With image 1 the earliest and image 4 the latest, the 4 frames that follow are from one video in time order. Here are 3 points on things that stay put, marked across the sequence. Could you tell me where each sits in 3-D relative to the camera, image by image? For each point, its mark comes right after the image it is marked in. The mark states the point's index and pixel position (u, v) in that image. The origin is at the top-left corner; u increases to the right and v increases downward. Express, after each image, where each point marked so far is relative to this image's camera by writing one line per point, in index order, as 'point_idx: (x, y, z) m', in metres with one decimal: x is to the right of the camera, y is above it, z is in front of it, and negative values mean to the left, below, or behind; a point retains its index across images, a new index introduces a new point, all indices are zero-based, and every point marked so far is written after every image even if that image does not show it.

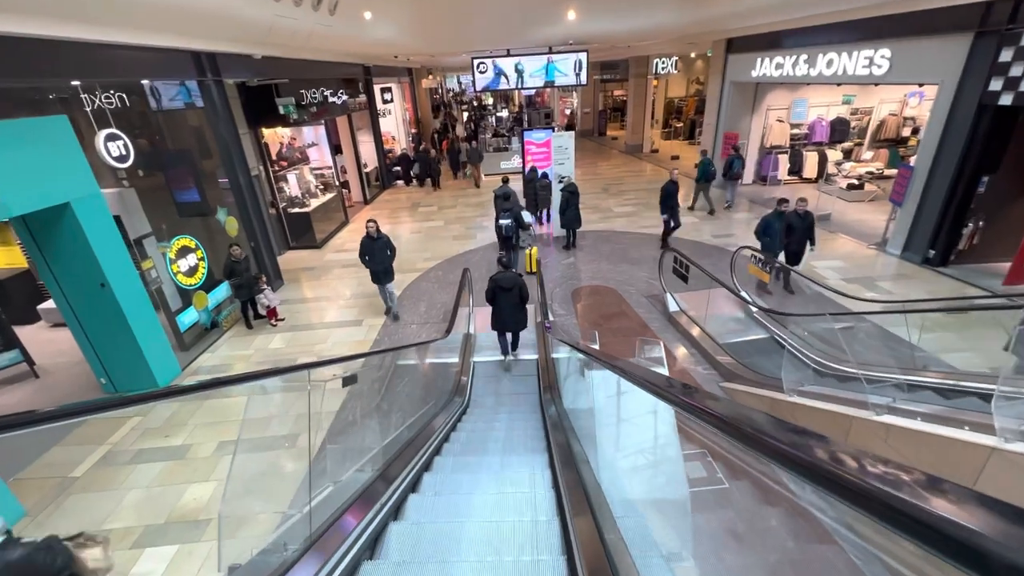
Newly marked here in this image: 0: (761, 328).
0: (+3.2, -0.5, +6.0) m
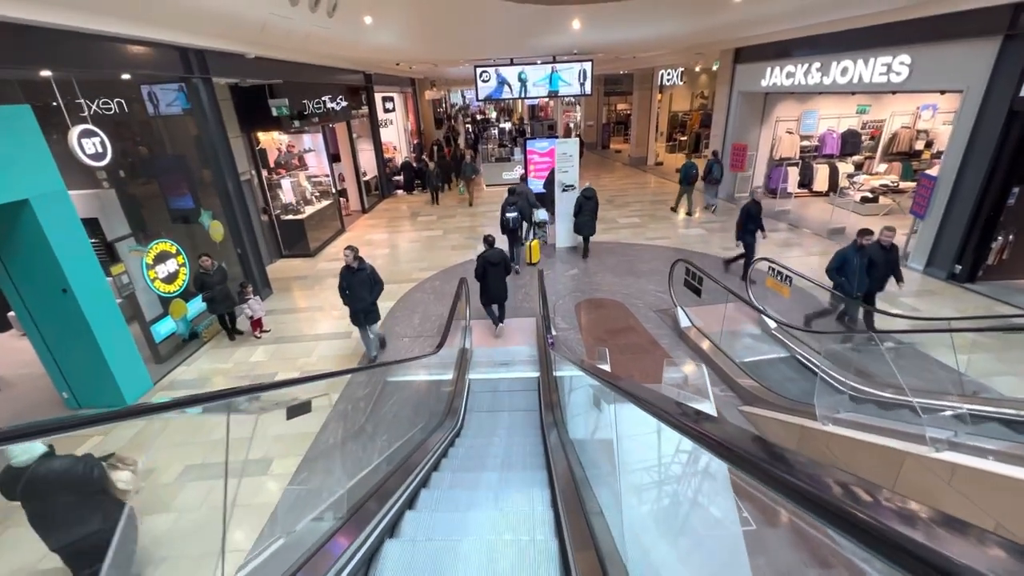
0: (+3.2, -0.7, +5.5) m
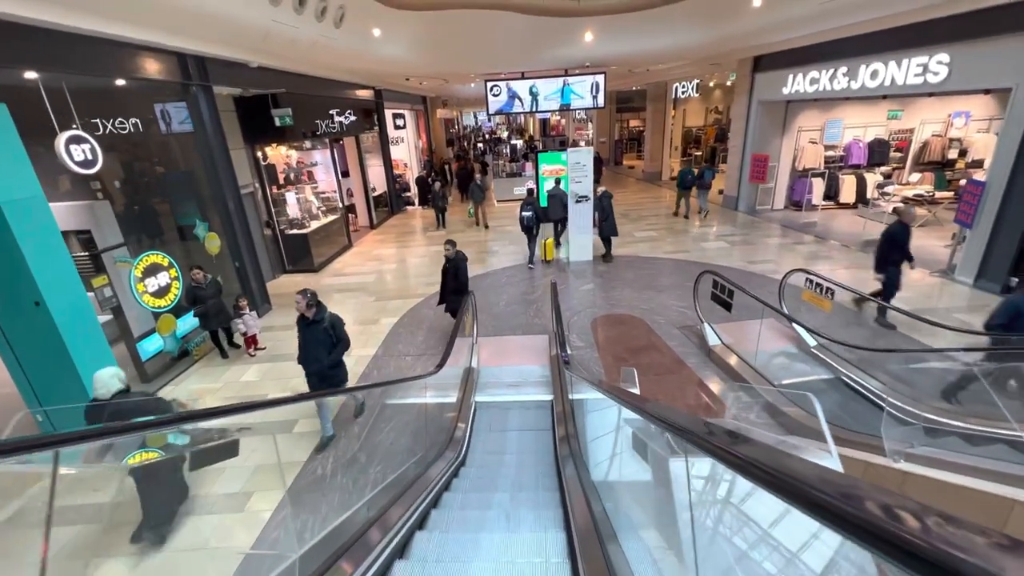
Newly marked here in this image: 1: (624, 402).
0: (+3.3, -0.8, +4.9) m
1: (+0.7, -0.7, +3.0) m
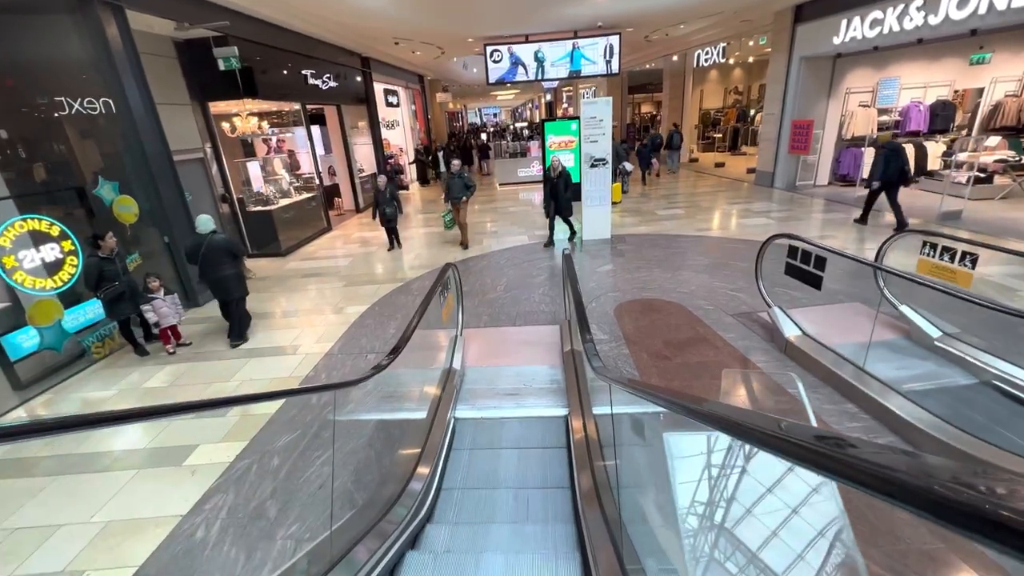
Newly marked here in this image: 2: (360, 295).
0: (+3.3, -0.6, +3.4) m
1: (+0.7, -0.5, +1.5) m
2: (-2.1, -0.1, +6.4) m
